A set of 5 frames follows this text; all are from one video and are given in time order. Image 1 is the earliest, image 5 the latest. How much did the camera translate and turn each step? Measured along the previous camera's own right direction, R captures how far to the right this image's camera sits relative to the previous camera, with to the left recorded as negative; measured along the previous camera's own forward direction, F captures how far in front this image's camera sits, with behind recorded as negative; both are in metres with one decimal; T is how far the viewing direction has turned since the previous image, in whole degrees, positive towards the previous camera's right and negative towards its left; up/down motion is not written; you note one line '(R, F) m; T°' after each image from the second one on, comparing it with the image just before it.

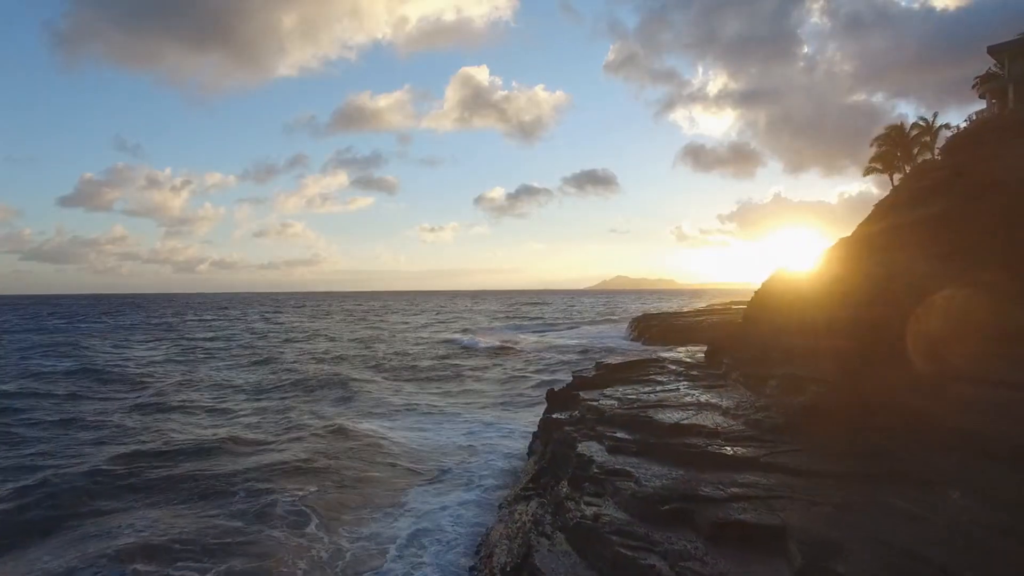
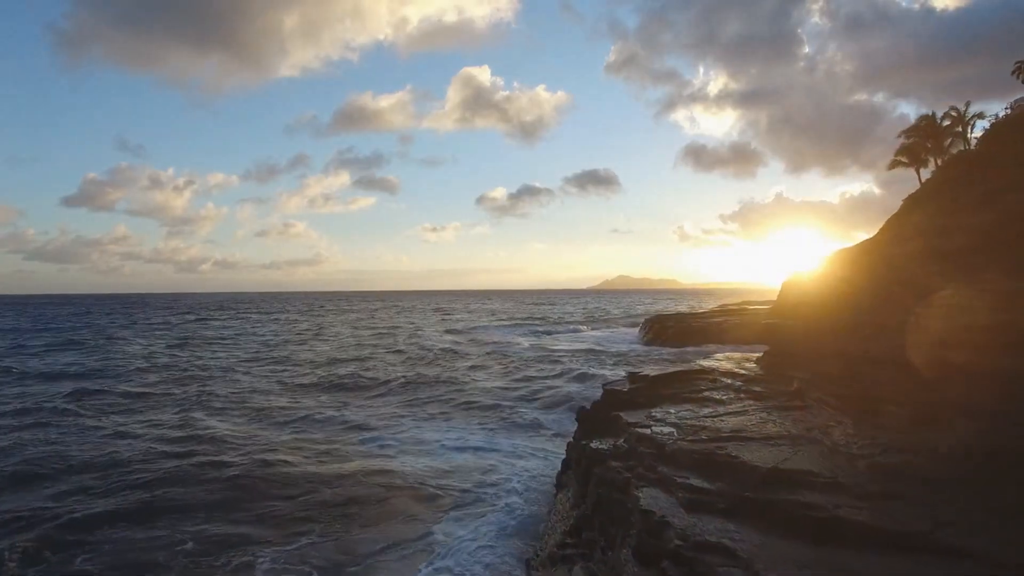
(-1.1, -0.9) m; 0°
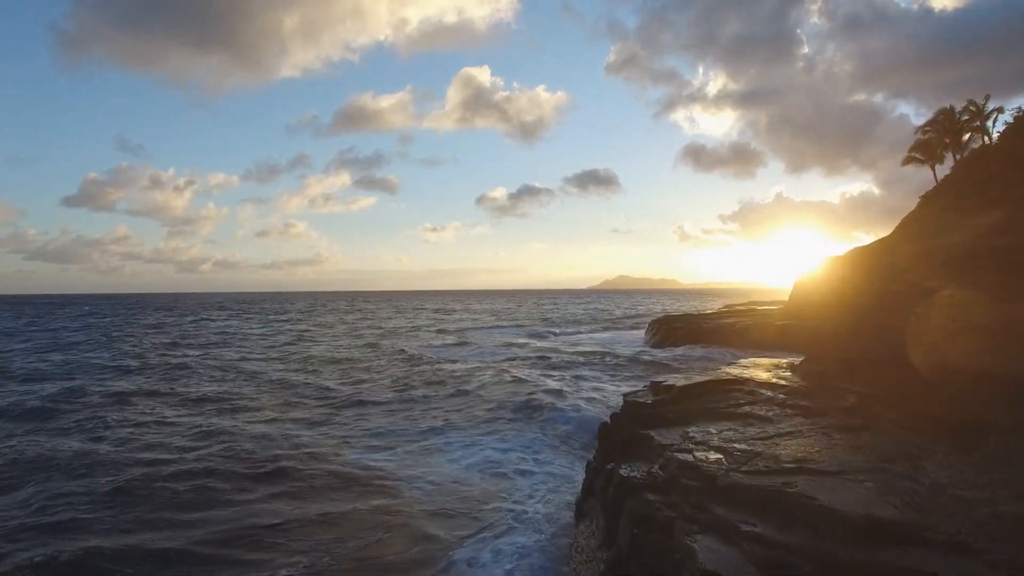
(-0.5, -0.5) m; 0°
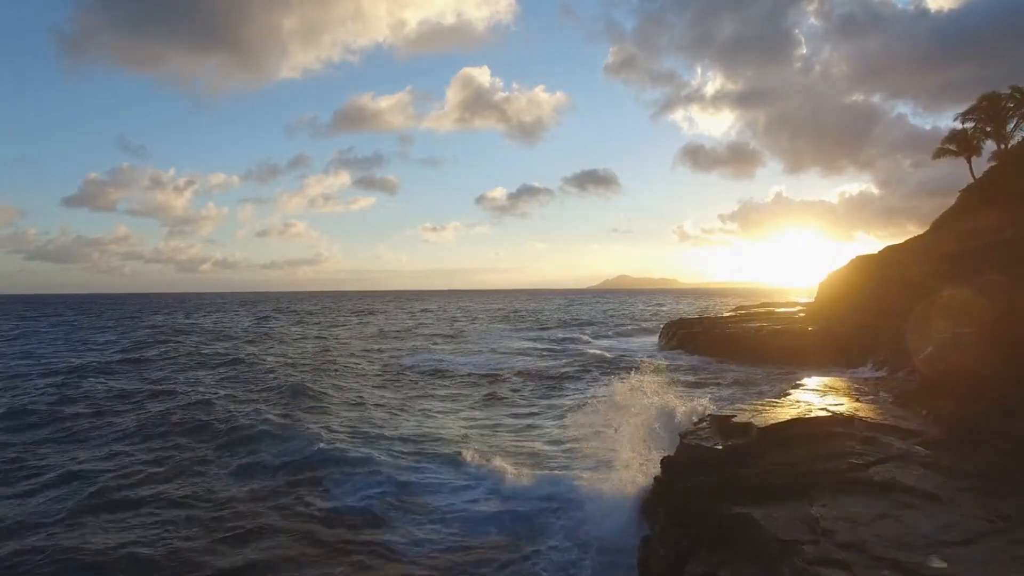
(-1.1, +0.8) m; 0°
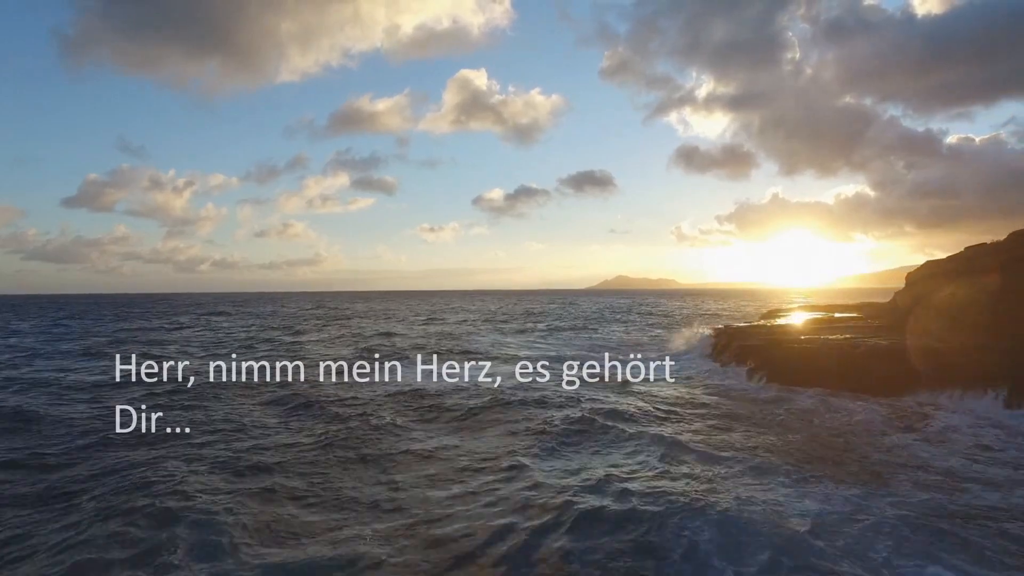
(-0.7, -1.3) m; 0°
